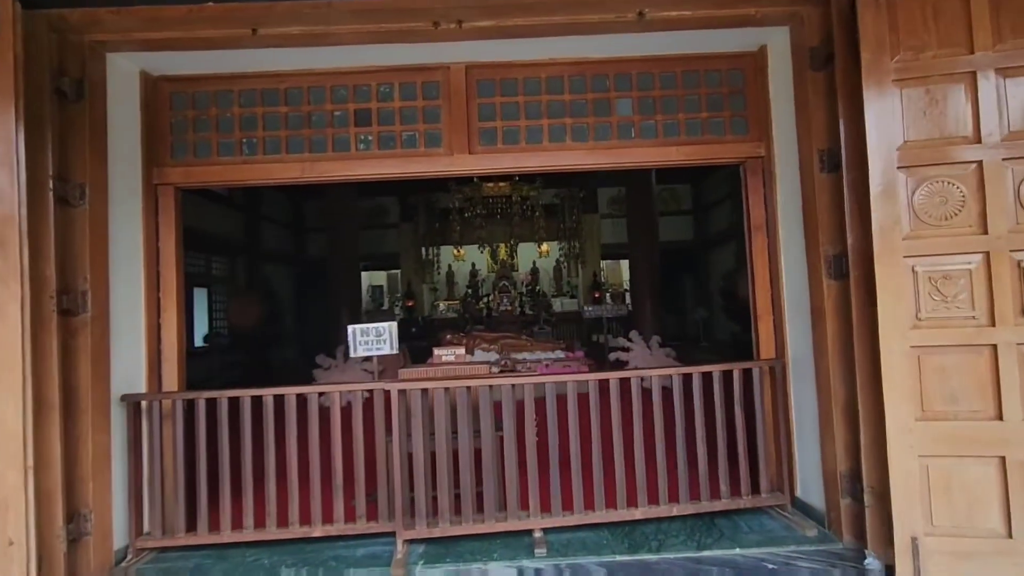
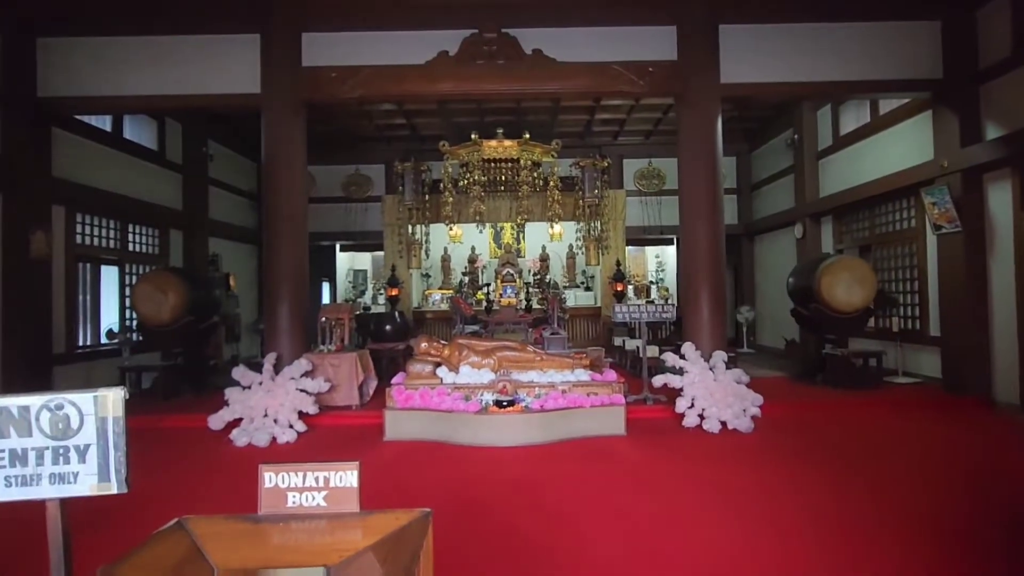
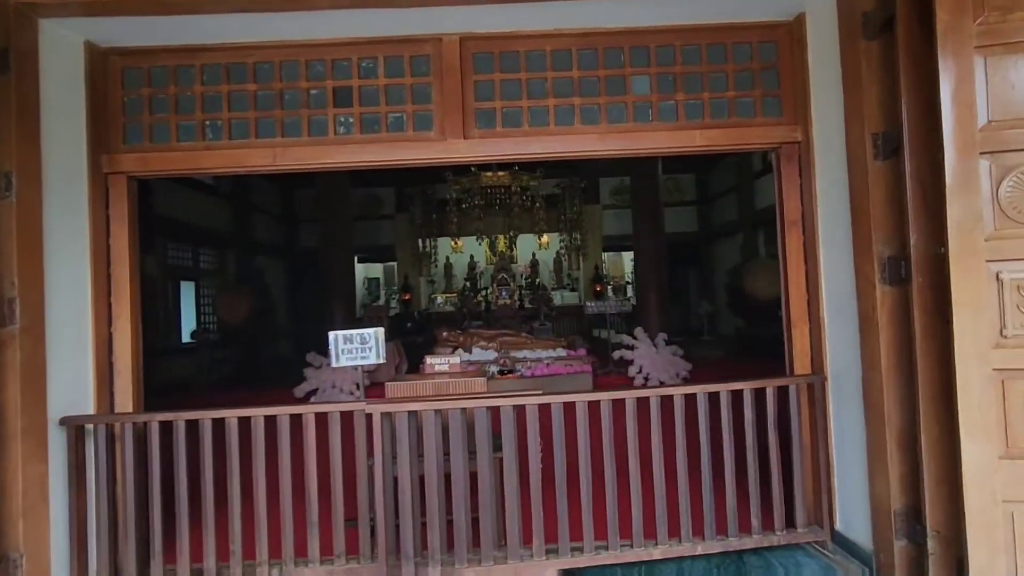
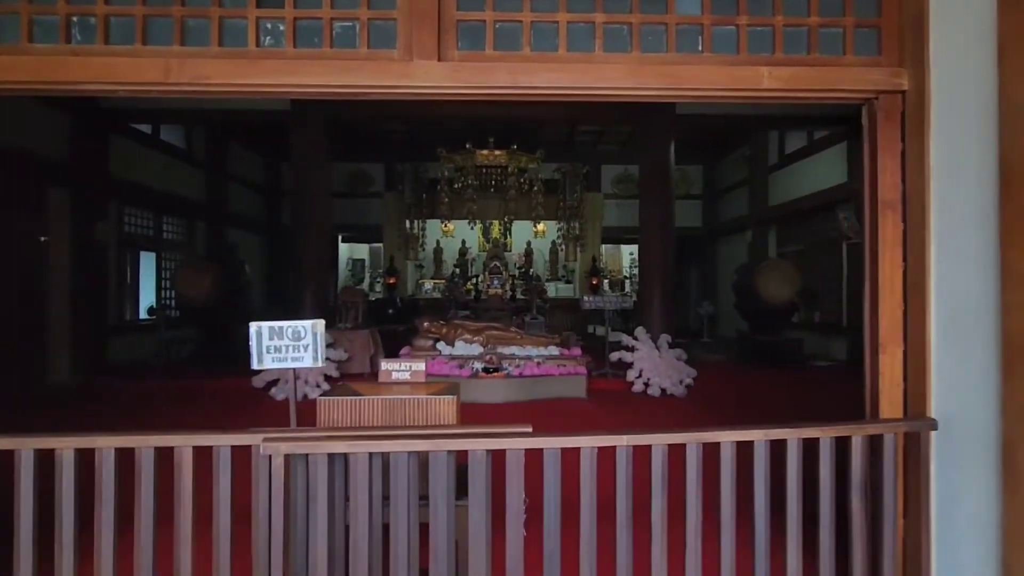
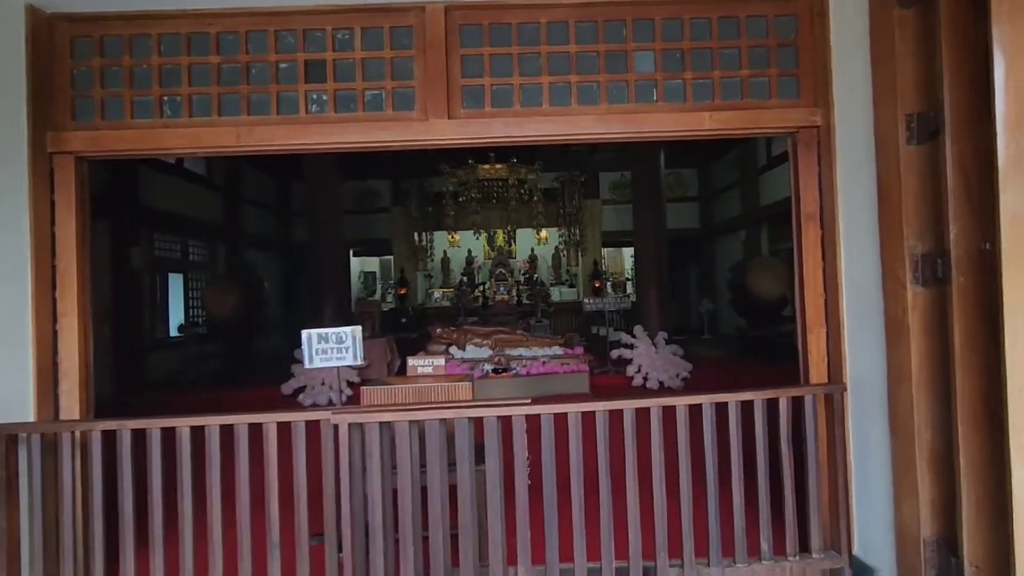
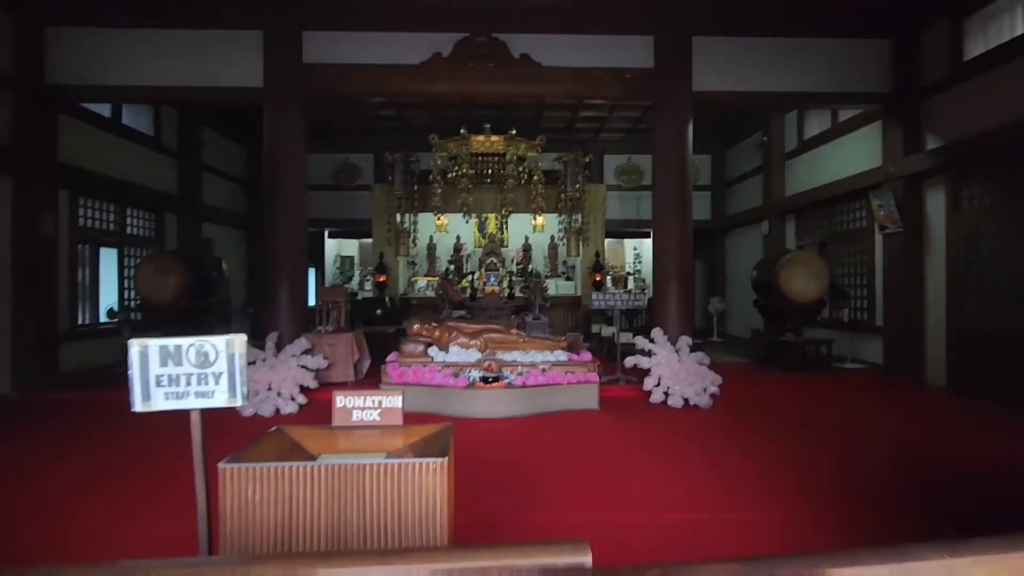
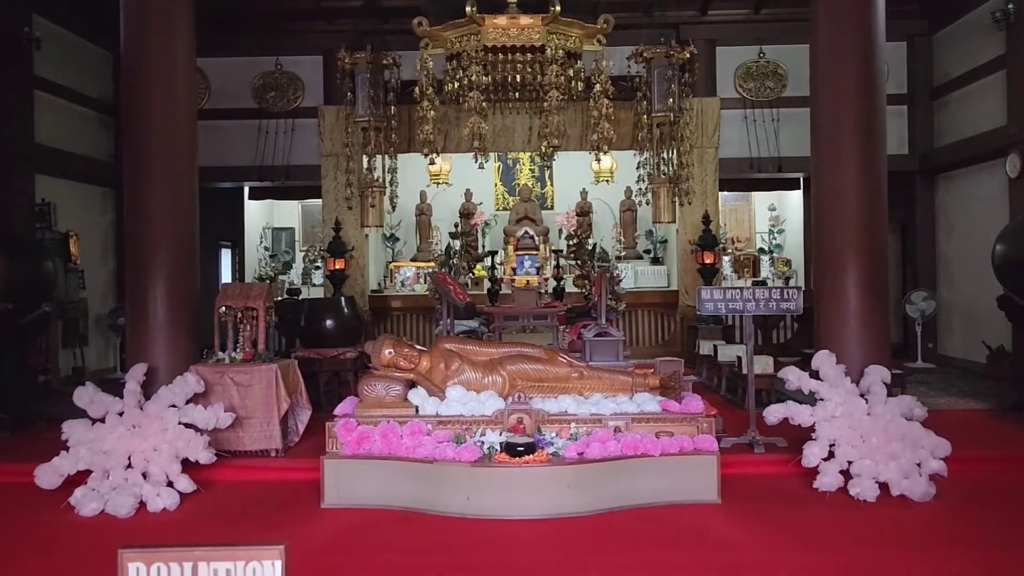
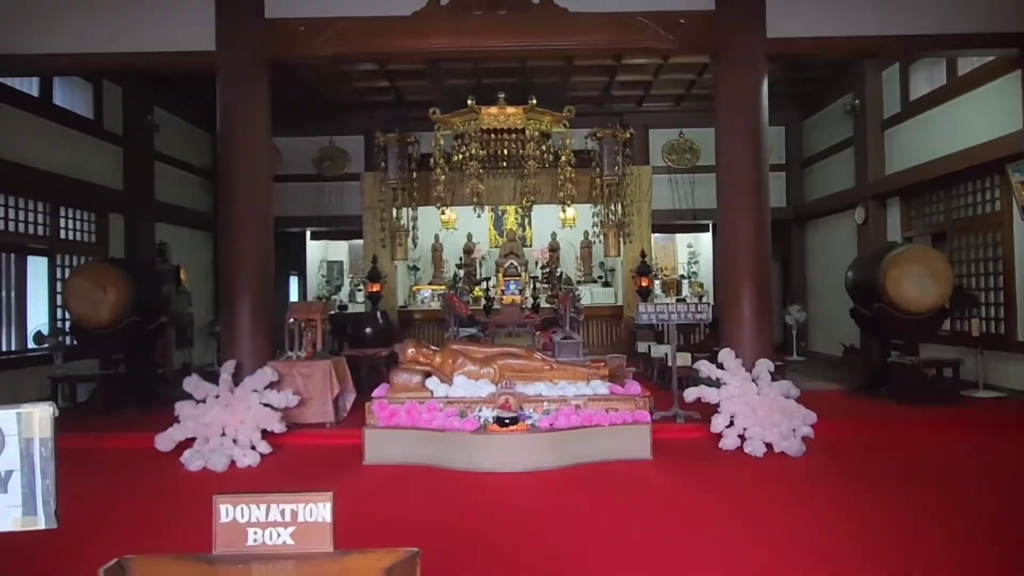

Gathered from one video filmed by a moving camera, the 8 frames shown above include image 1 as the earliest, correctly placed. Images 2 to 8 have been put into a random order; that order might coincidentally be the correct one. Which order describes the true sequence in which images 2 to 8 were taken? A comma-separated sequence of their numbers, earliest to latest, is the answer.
3, 5, 4, 6, 2, 8, 7
